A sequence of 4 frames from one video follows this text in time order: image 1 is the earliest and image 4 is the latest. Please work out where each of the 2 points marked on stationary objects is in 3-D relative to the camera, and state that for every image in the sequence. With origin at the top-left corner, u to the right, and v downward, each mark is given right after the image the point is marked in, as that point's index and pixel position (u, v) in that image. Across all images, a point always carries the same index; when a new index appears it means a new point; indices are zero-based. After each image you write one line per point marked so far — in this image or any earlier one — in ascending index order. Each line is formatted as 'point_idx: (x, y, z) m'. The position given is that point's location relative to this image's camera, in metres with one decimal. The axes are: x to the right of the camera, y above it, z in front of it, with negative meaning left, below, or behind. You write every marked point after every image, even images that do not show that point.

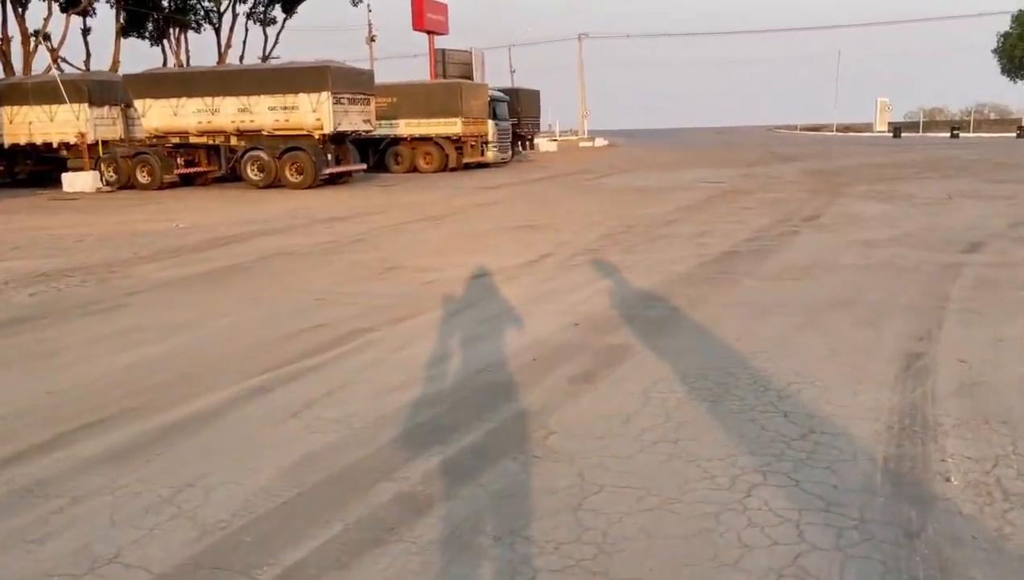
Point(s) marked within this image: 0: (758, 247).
0: (+3.9, +0.7, +12.9) m
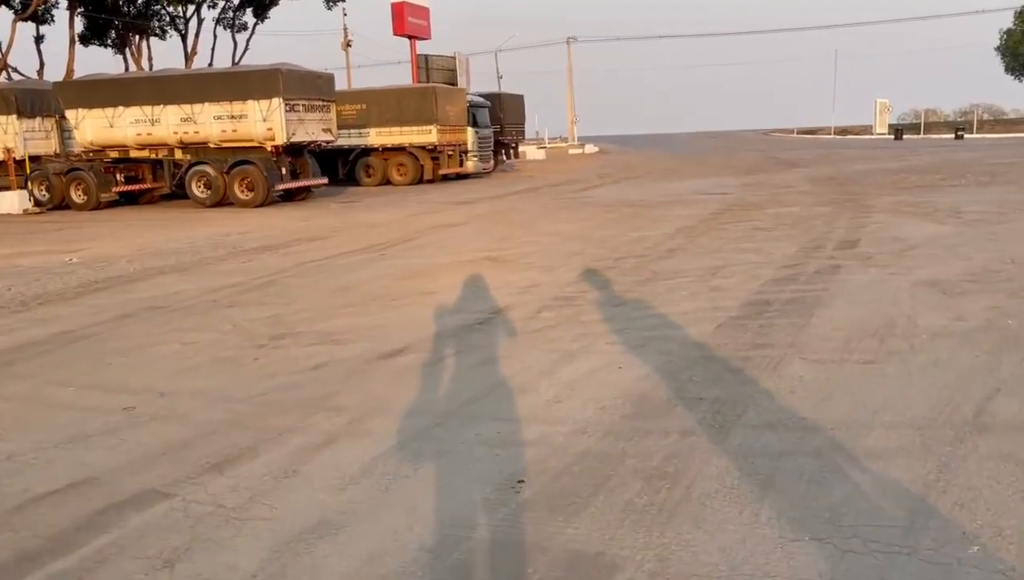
0: (+3.3, -0.1, +9.4) m
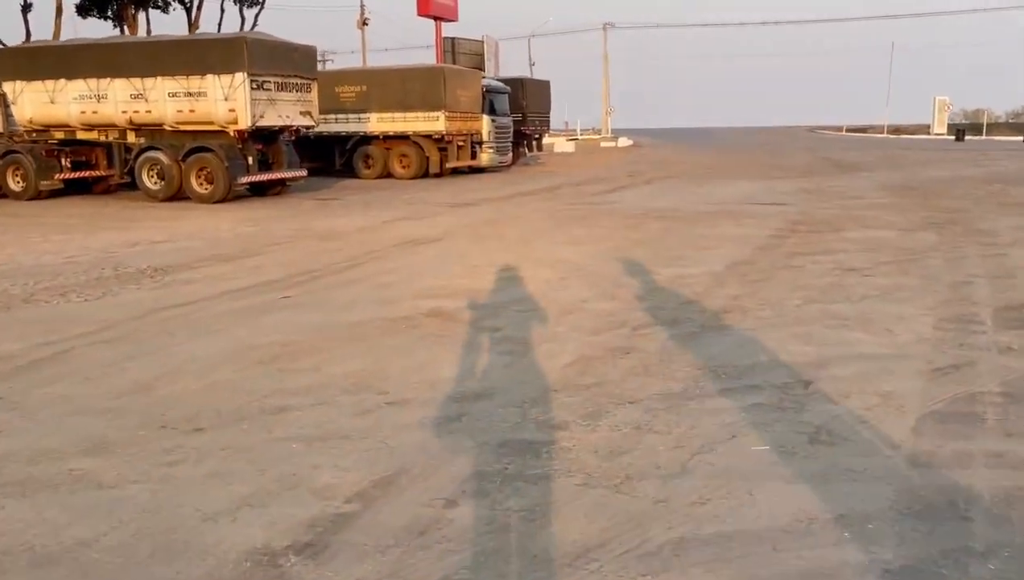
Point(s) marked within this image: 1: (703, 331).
0: (+2.7, -1.0, +4.4) m
1: (+1.8, -0.4, +7.8) m
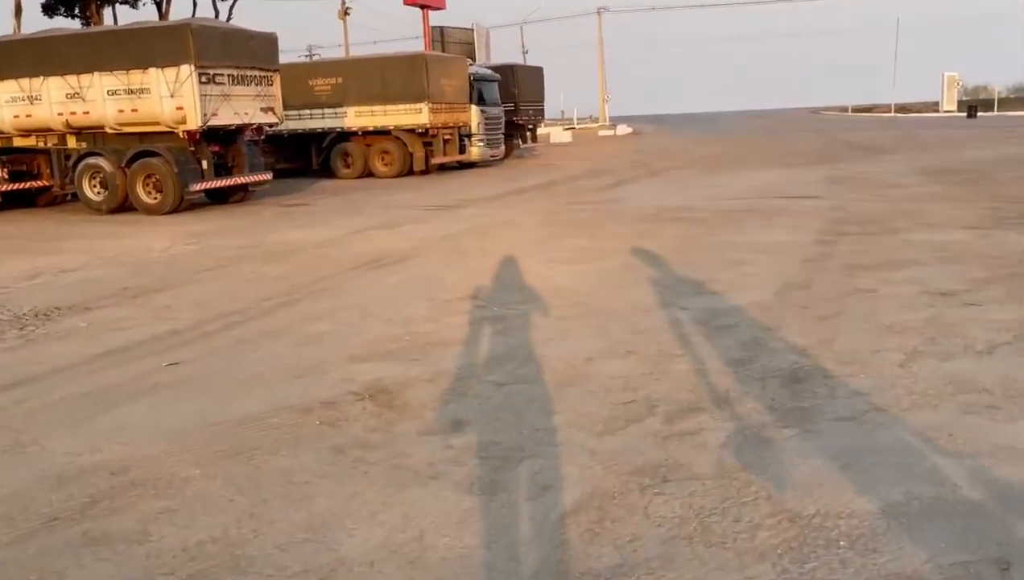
0: (+2.5, -1.5, +1.6) m
1: (+1.6, -0.8, +5.1) m
